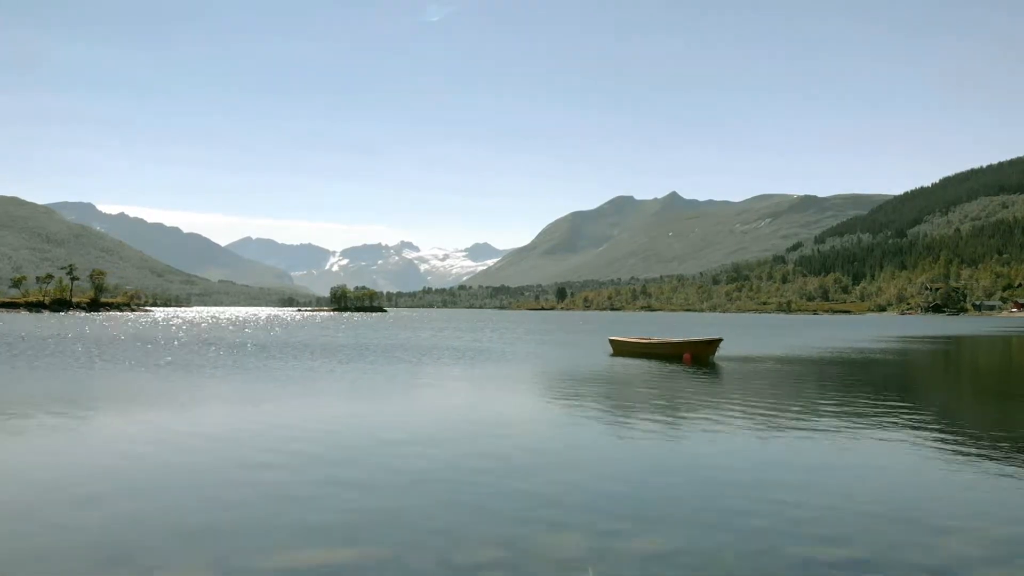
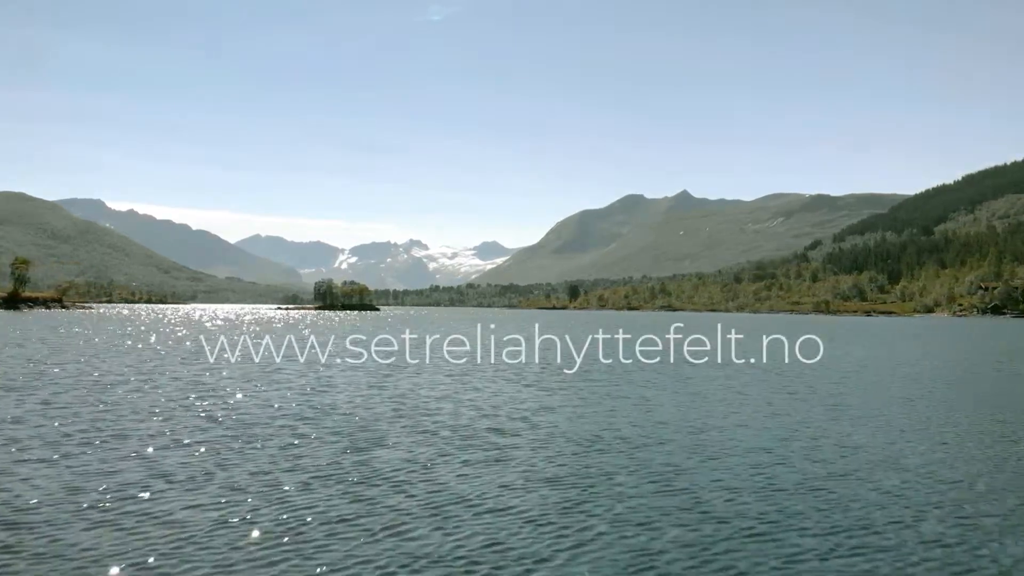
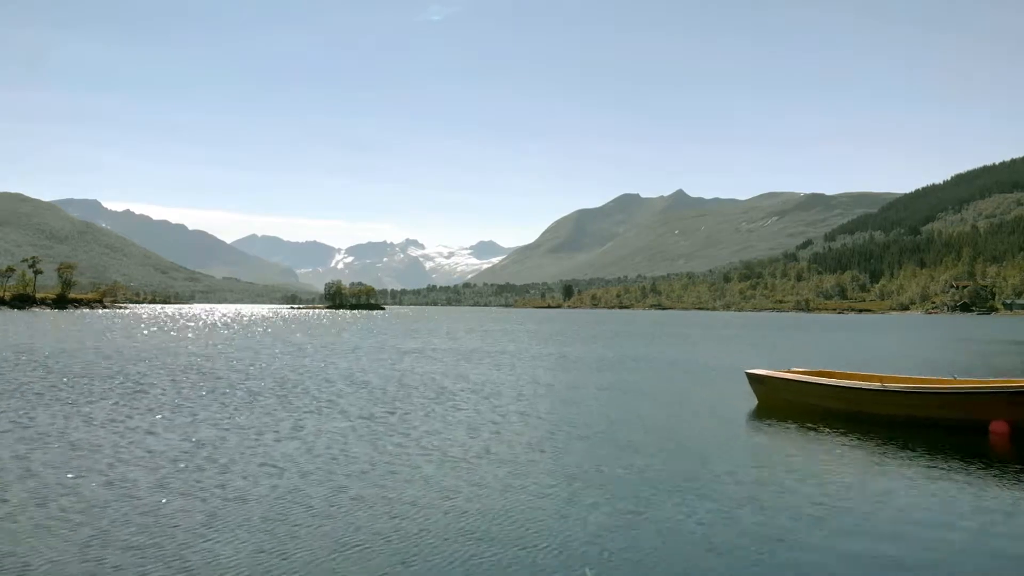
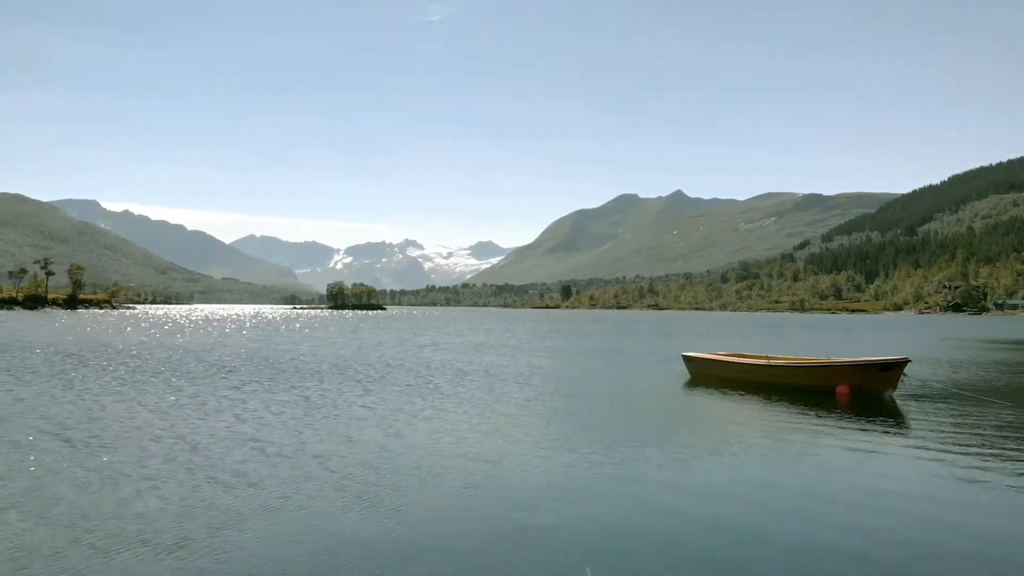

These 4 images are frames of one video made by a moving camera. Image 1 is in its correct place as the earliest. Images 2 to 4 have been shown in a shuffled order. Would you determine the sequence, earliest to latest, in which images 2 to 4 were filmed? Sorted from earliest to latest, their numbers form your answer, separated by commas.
4, 3, 2
